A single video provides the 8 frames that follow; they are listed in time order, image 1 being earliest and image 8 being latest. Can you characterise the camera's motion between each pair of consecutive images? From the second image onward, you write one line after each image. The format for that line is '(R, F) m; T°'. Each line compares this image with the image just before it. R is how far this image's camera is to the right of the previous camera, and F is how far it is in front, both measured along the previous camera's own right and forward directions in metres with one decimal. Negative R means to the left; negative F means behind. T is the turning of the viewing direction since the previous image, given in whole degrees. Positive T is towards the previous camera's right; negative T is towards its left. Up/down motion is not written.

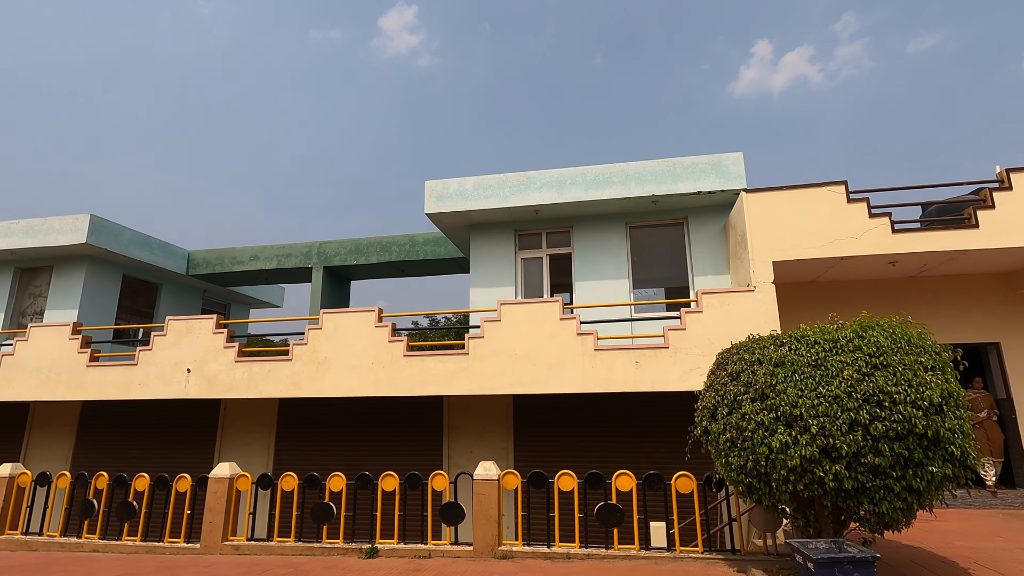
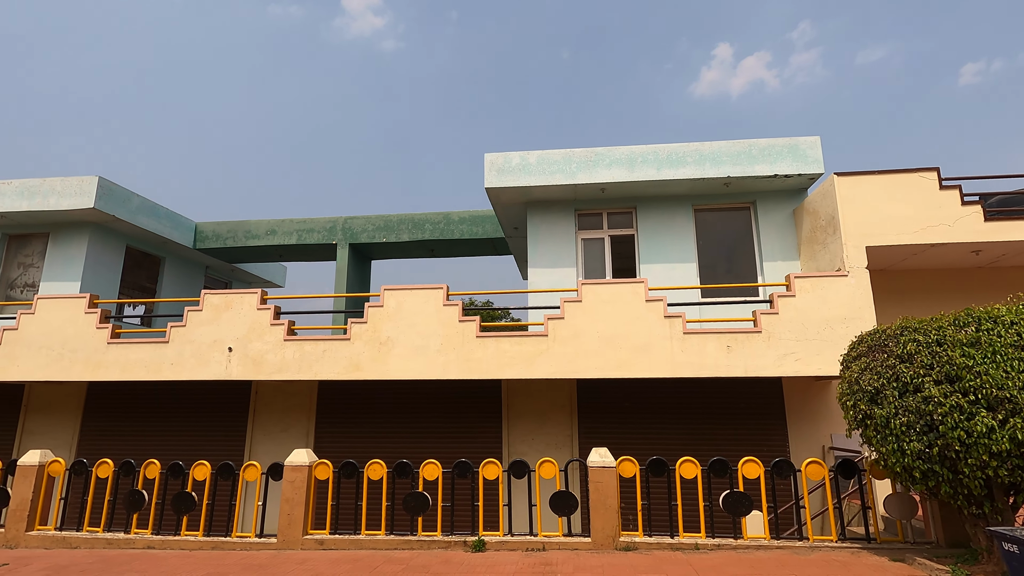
(-1.8, +0.5) m; +4°
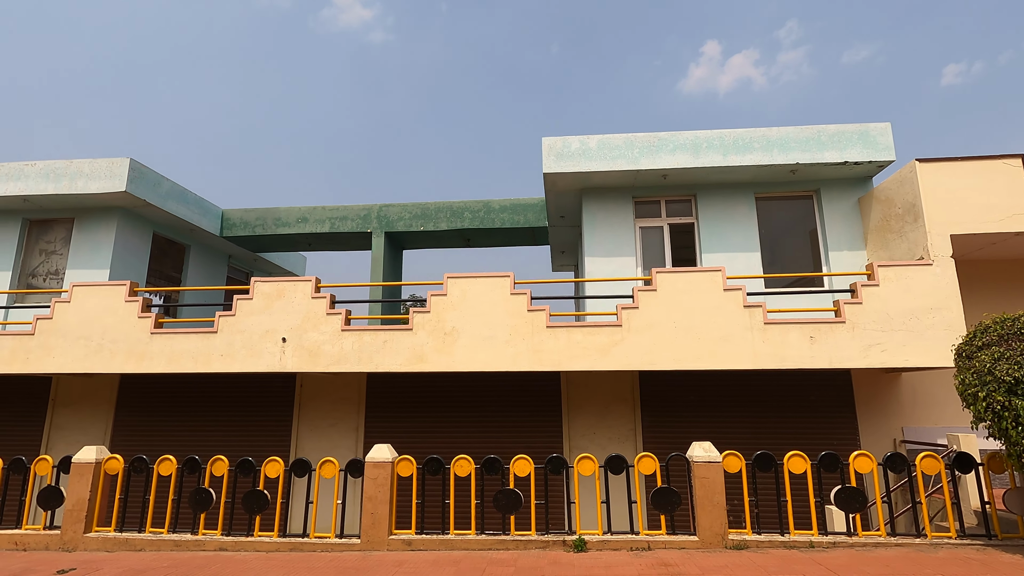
(-1.2, +0.3) m; +1°
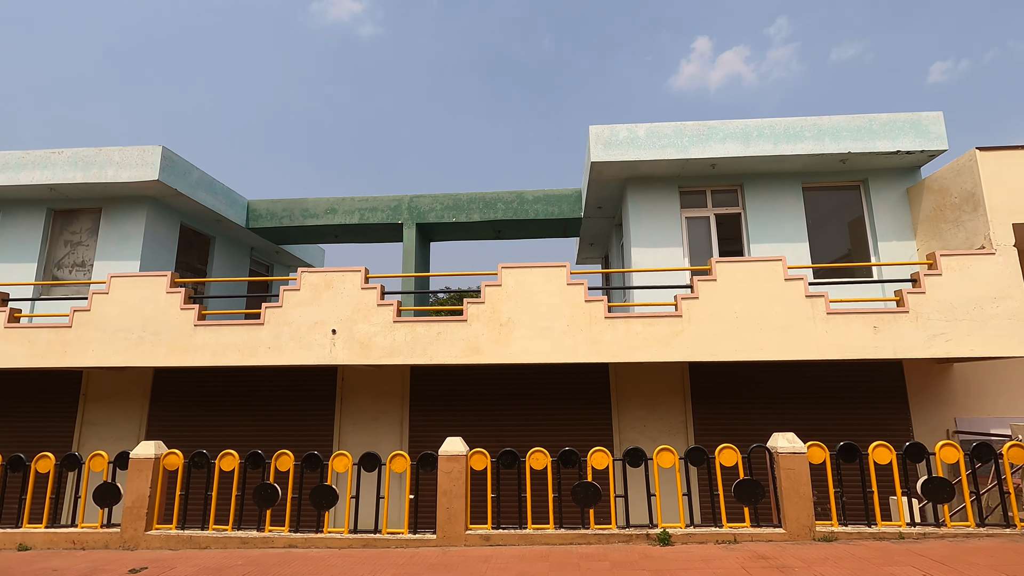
(-0.9, +0.2) m; +1°
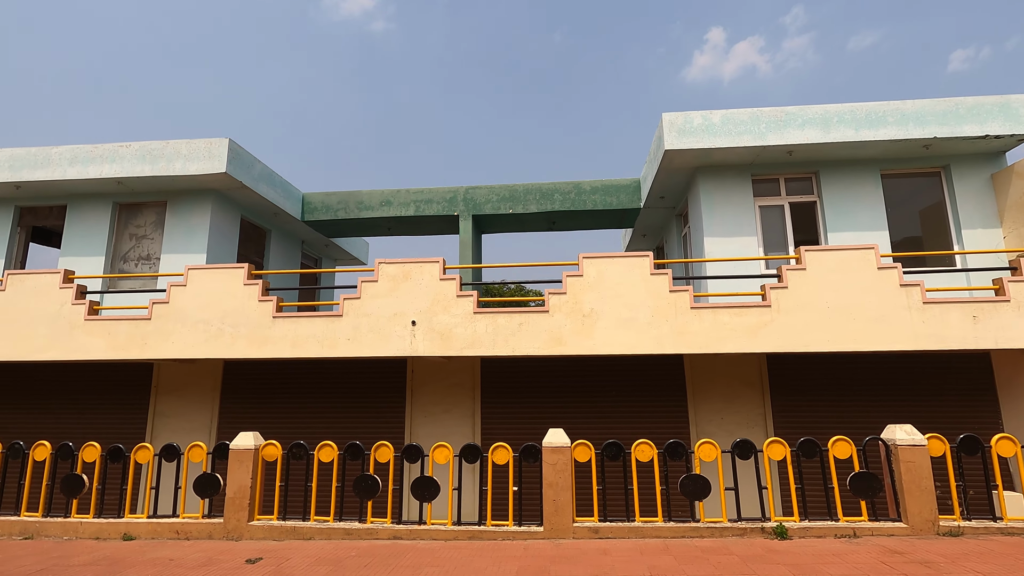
(-1.0, +0.1) m; -1°
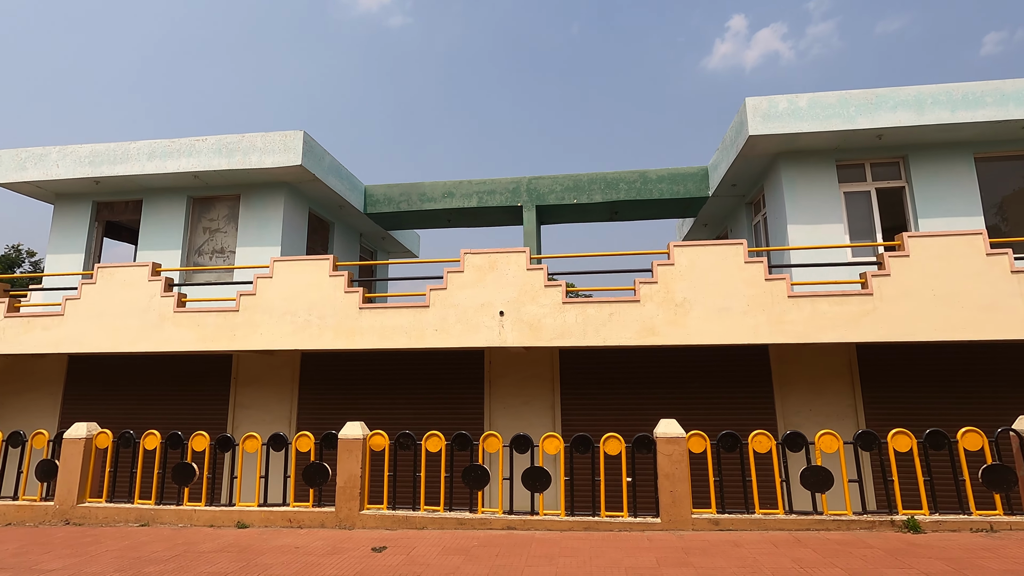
(-1.0, +0.1) m; -2°
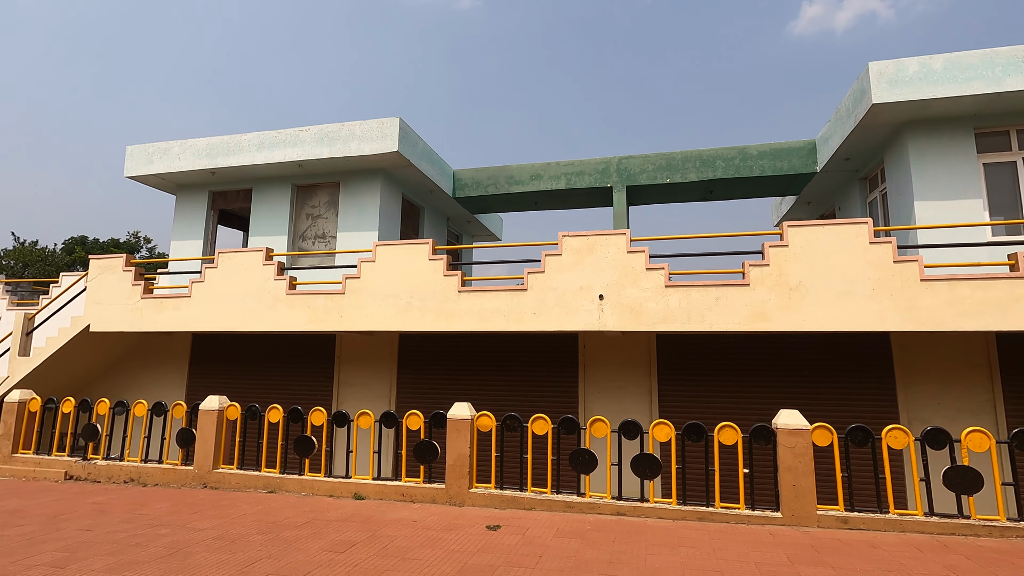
(-0.4, 0.0) m; -7°
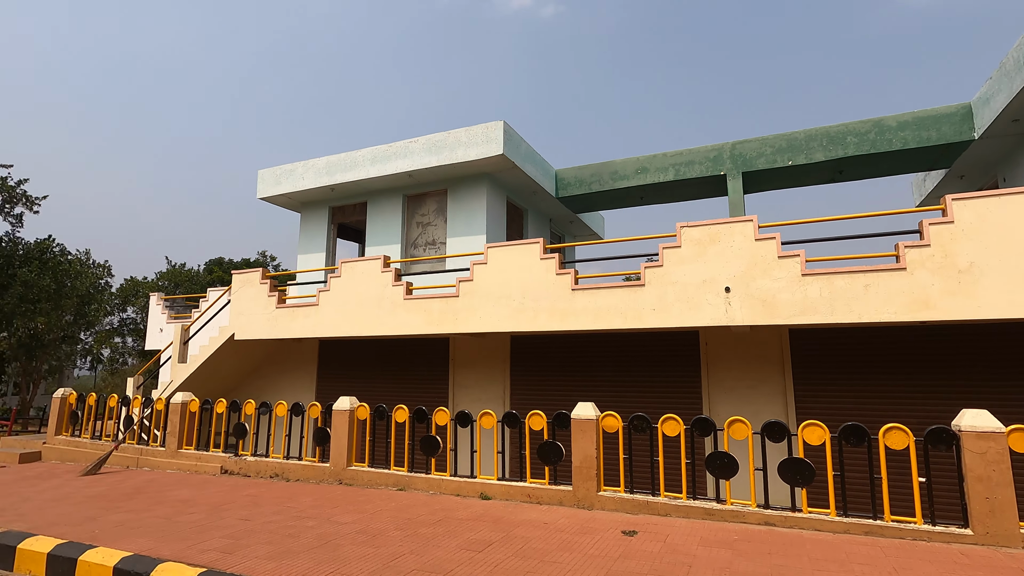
(-0.3, +0.1) m; -10°
